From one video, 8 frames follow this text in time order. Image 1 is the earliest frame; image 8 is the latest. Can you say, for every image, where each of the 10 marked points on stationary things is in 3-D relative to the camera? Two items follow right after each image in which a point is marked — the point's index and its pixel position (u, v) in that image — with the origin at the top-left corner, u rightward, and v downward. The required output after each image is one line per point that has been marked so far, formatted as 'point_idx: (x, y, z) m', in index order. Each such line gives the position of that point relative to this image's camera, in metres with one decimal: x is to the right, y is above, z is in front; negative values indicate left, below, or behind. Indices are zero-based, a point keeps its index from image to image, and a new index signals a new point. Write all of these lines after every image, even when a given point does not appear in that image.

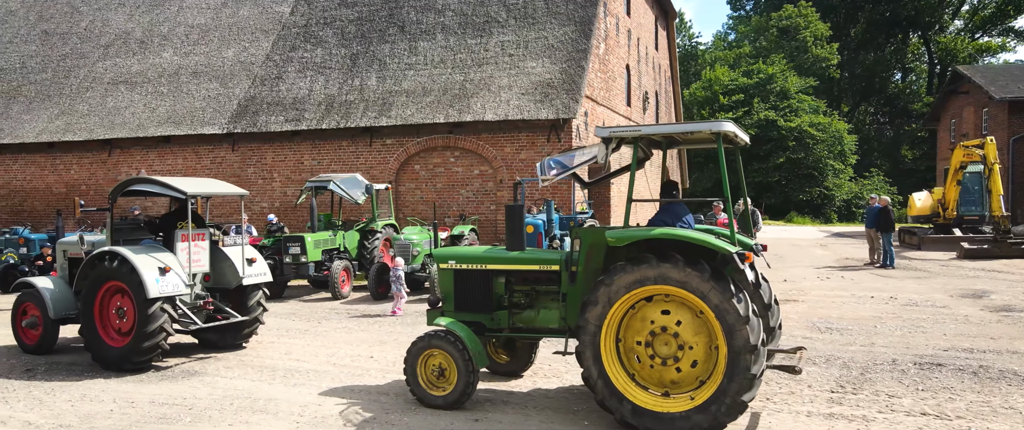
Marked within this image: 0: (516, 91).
0: (+0.1, +2.4, +14.3) m
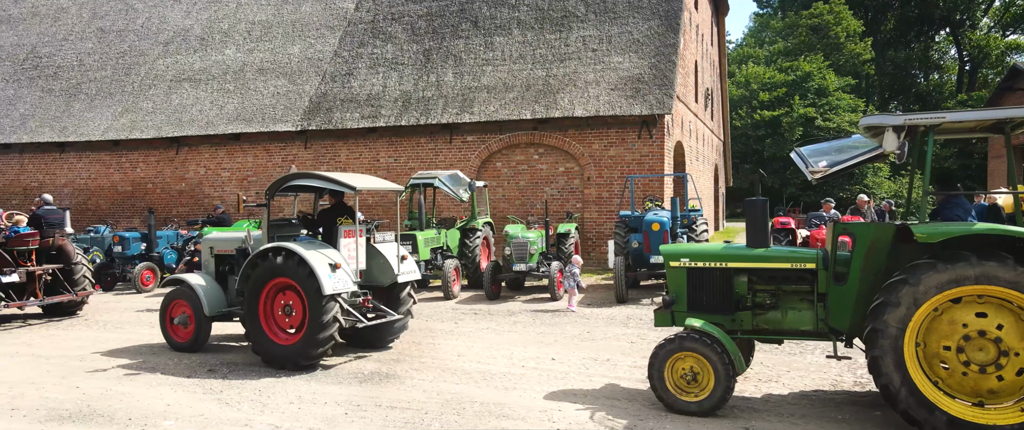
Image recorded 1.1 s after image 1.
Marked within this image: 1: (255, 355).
0: (+1.8, +2.5, +14.0) m
1: (-2.3, -1.3, +6.8) m
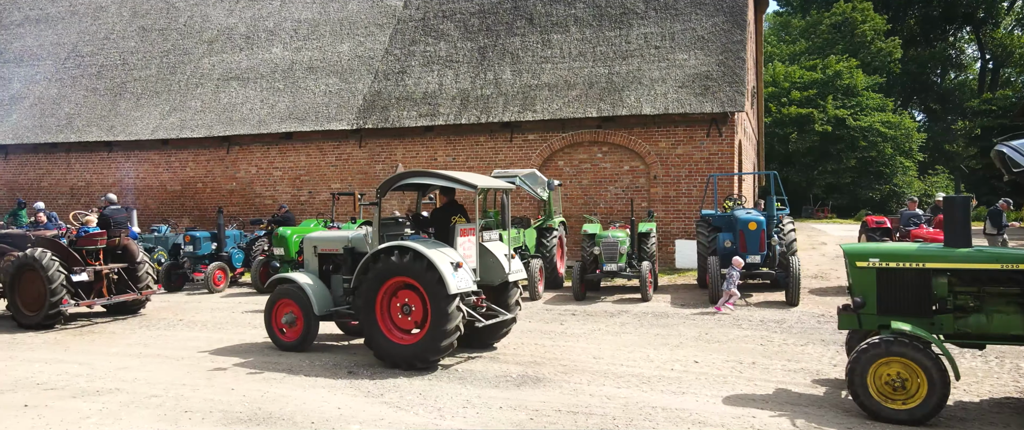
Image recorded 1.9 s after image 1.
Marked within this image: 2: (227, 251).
0: (+3.0, +2.5, +13.8) m
1: (-1.2, -1.3, +6.7) m
2: (-4.8, -0.6, +12.4) m
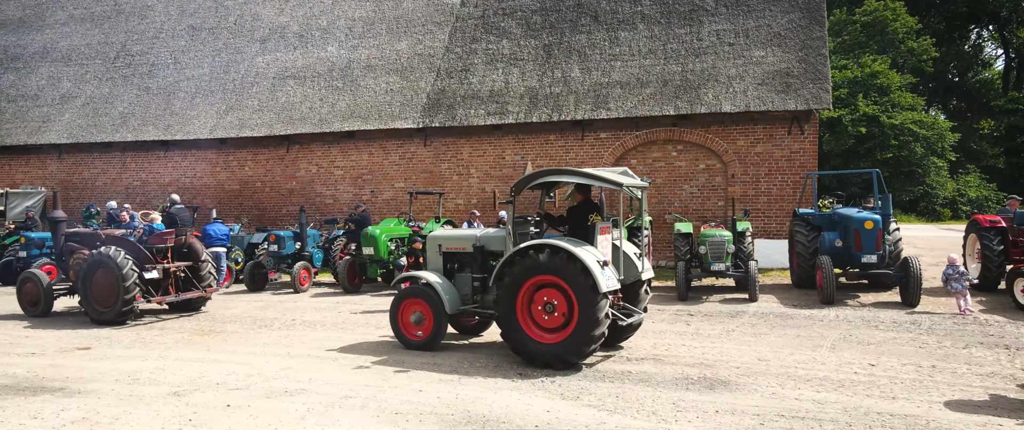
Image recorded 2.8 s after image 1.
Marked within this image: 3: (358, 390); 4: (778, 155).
0: (+4.5, +2.5, +13.6) m
1: (+0.1, -1.3, +6.5) m
2: (-3.4, -0.6, +12.3) m
3: (-1.0, -1.2, +4.9) m
4: (+4.9, +1.1, +13.4) m
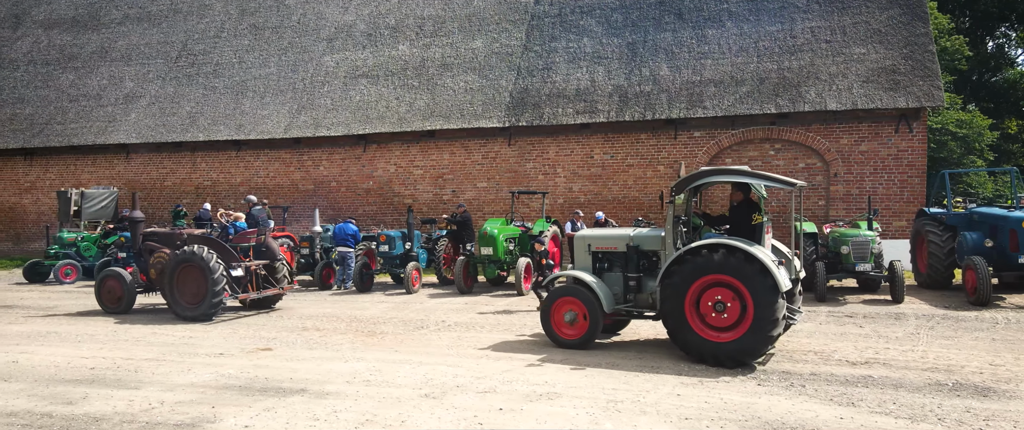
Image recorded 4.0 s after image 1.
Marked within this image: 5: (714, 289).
0: (+6.3, +2.5, +13.4) m
1: (+1.8, -1.3, +6.4) m
2: (-1.6, -0.6, +12.2) m
3: (+0.7, -1.2, +4.7) m
4: (+6.7, +1.1, +13.2) m
5: (+2.1, -0.8, +7.2) m
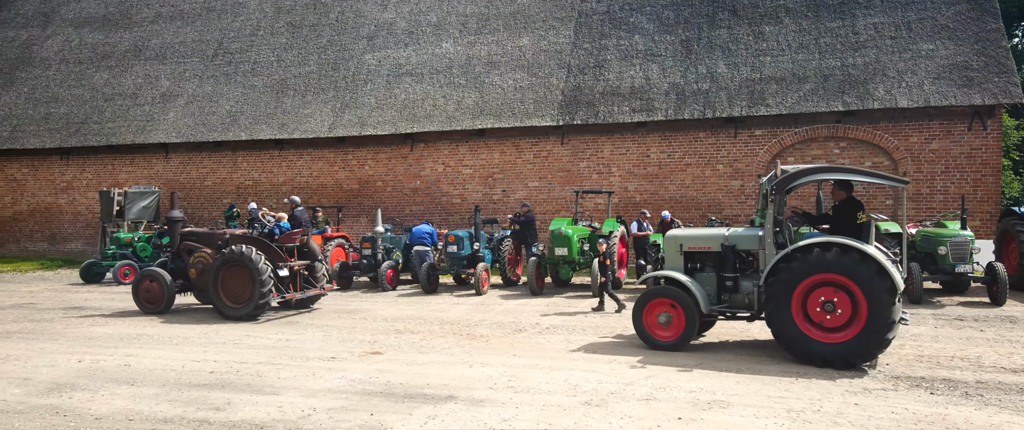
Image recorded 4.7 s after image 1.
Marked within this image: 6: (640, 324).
0: (+7.4, +2.5, +13.1) m
1: (+2.9, -1.3, +6.1) m
2: (-0.5, -0.6, +12.0) m
3: (+1.7, -1.2, +4.5) m
4: (+7.8, +1.1, +12.9) m
5: (+3.2, -0.8, +6.9) m
6: (+1.5, -1.2, +7.9) m
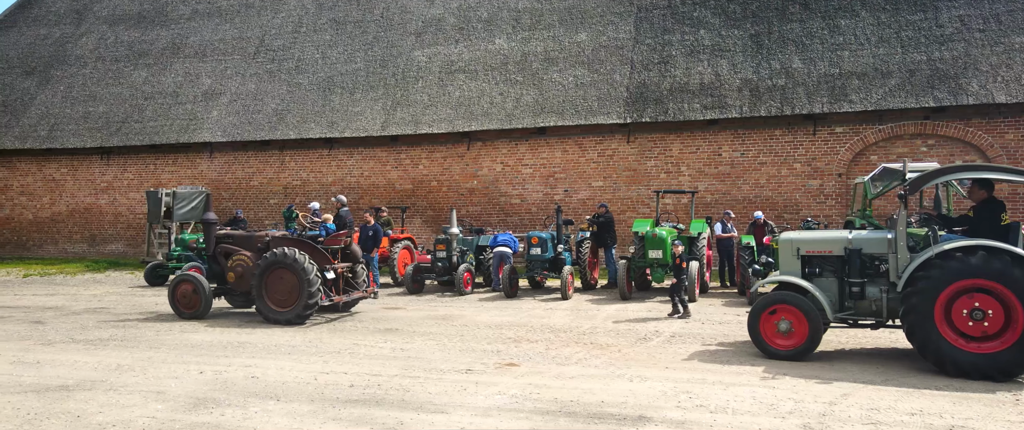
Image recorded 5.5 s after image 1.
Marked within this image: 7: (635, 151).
0: (+8.7, +2.5, +12.5) m
1: (+4.1, -1.3, +5.6) m
2: (+0.8, -0.6, +11.5) m
3: (+2.9, -1.2, +4.0) m
4: (+9.1, +1.1, +12.2) m
5: (+4.4, -0.8, +6.4) m
6: (+2.7, -1.2, +7.4) m
7: (+2.6, +1.3, +15.3) m
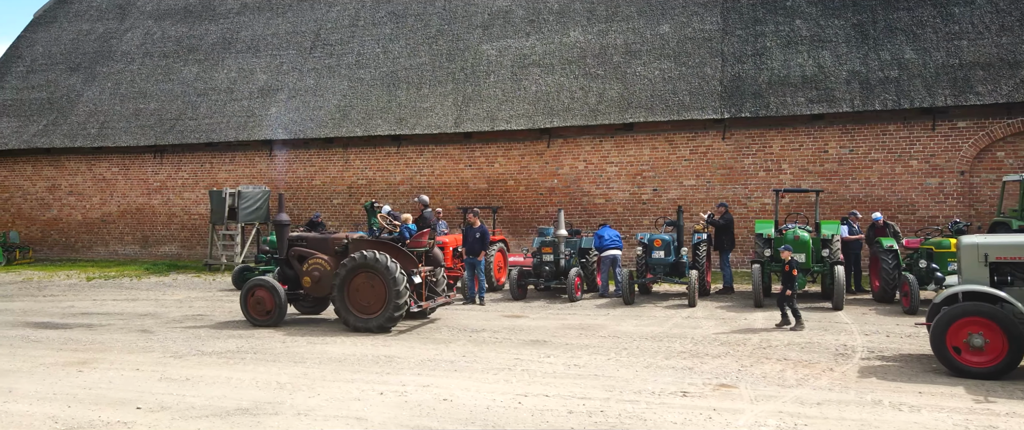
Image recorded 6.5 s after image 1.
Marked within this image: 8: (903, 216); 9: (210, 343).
0: (+10.4, +2.5, +11.5) m
1: (+5.6, -1.3, +4.7) m
2: (+2.4, -0.6, +10.7) m
3: (+4.3, -1.1, +3.1) m
4: (+10.8, +1.1, +11.2) m
5: (+5.9, -0.8, +5.5) m
6: (+4.3, -1.2, +6.6) m
7: (+4.3, +1.3, +14.4) m
8: (+7.1, 0.0, +13.2) m
9: (-3.0, -1.3, +7.2) m
